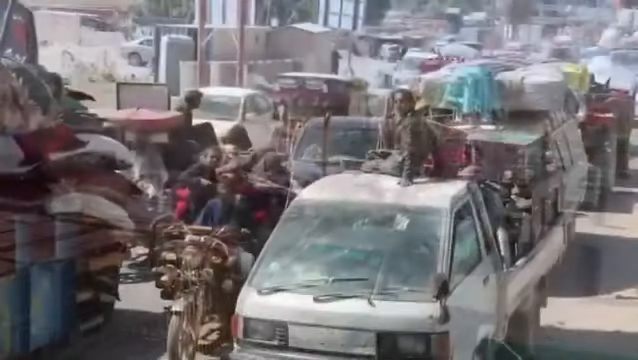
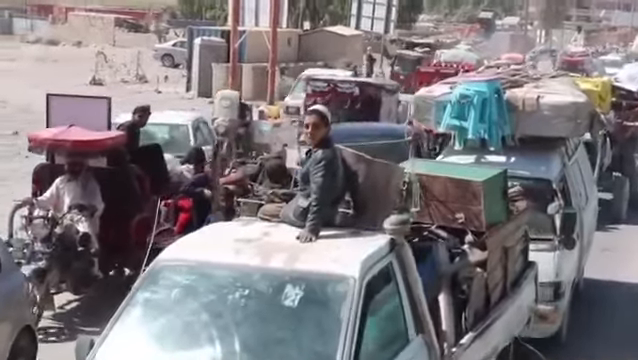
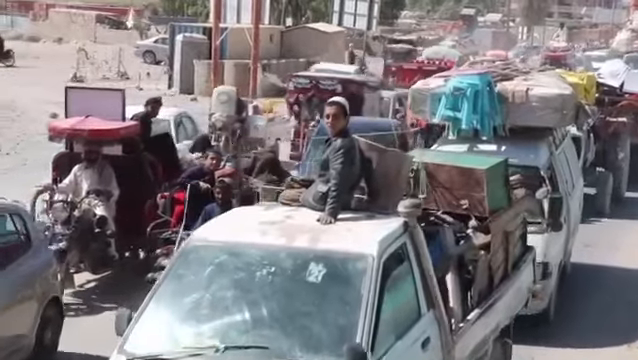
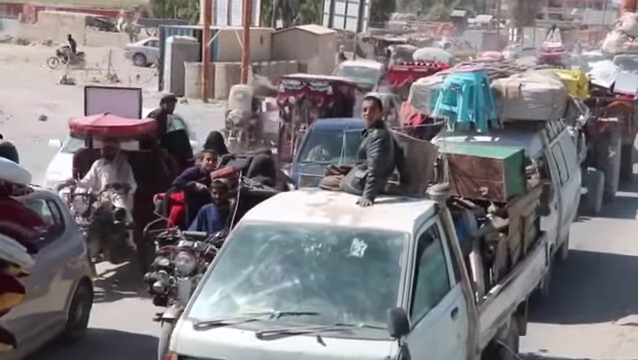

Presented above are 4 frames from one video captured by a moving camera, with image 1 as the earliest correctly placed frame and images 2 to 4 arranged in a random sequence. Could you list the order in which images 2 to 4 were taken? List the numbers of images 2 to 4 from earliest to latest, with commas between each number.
4, 3, 2
